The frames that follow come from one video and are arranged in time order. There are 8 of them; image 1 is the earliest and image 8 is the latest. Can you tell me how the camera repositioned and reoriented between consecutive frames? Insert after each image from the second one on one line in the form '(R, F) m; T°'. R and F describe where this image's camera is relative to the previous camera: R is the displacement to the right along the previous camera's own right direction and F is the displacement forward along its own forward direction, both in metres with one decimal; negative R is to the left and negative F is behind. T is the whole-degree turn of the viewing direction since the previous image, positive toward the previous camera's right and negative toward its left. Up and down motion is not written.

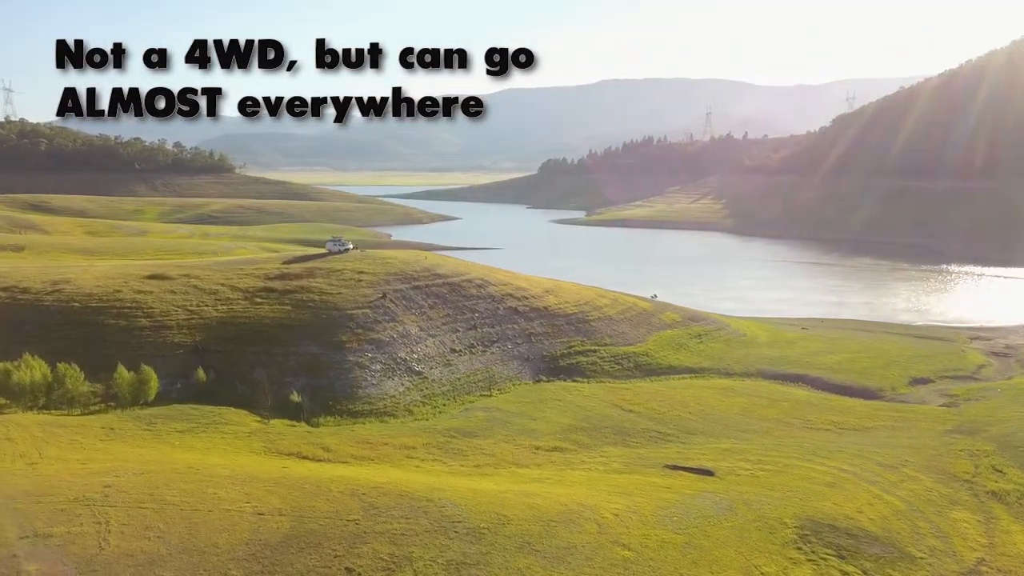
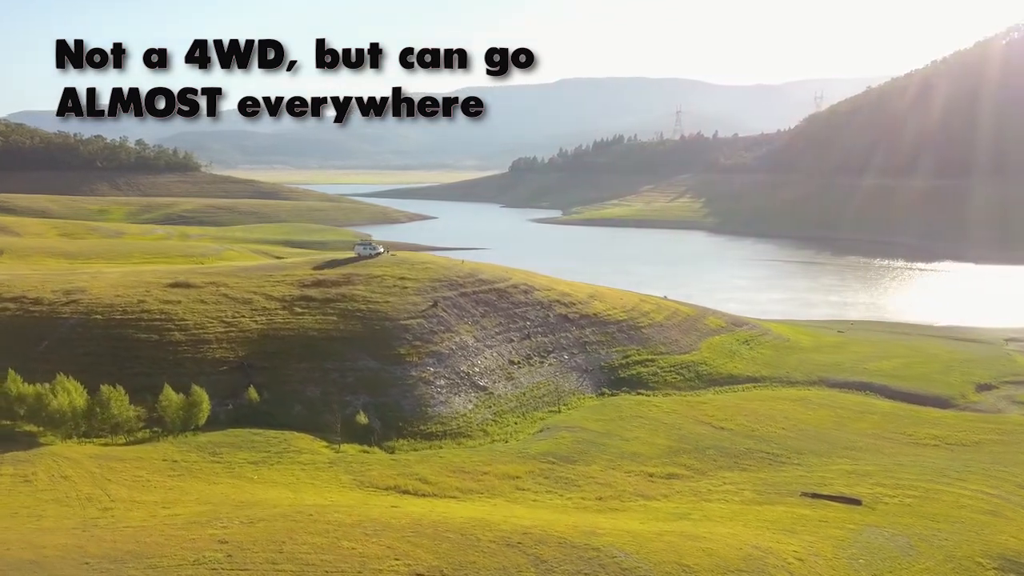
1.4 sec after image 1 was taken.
(-4.8, +2.8) m; +3°
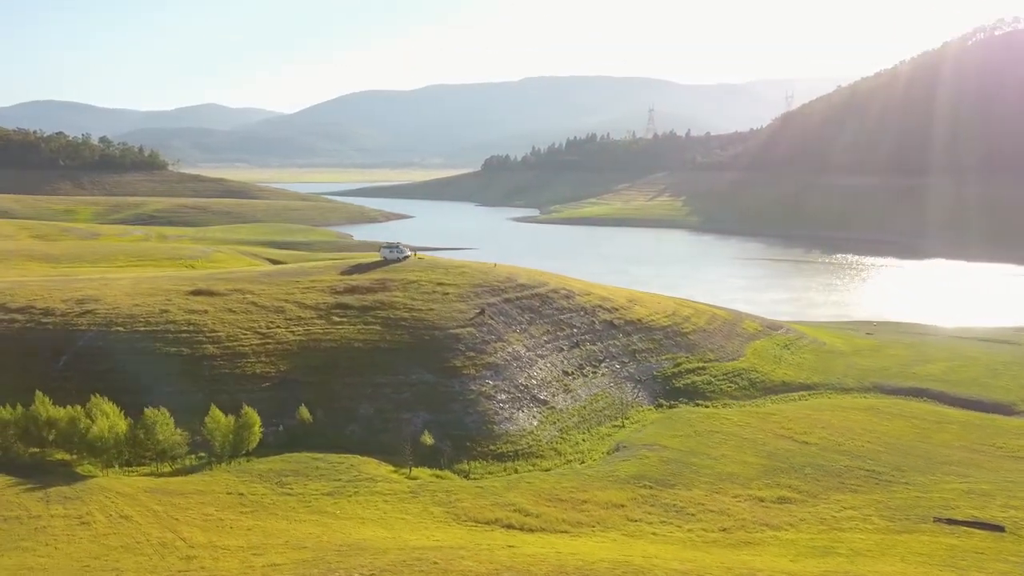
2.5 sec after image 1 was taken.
(-4.0, +2.4) m; +2°
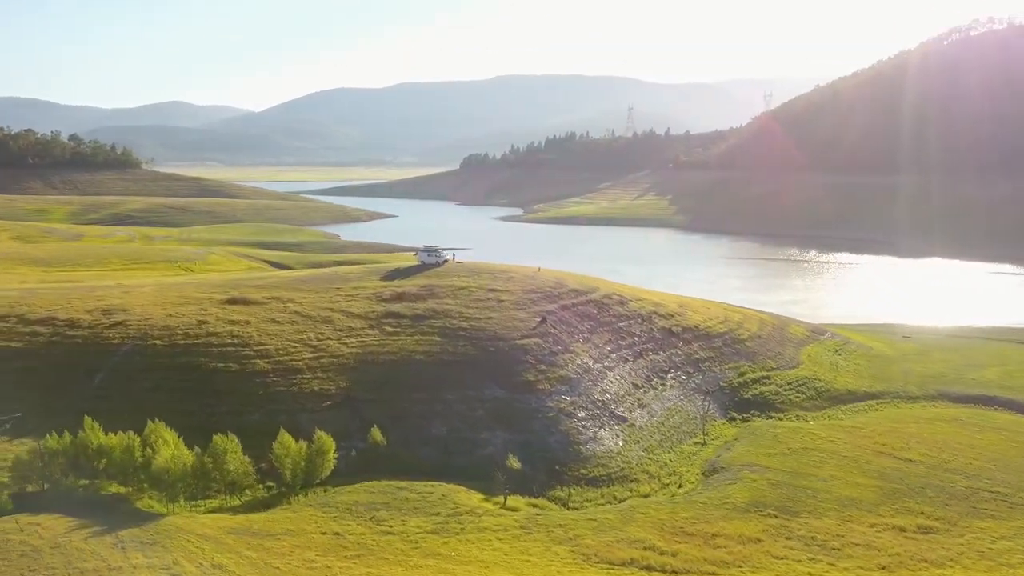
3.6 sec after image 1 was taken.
(-4.0, +2.4) m; +2°
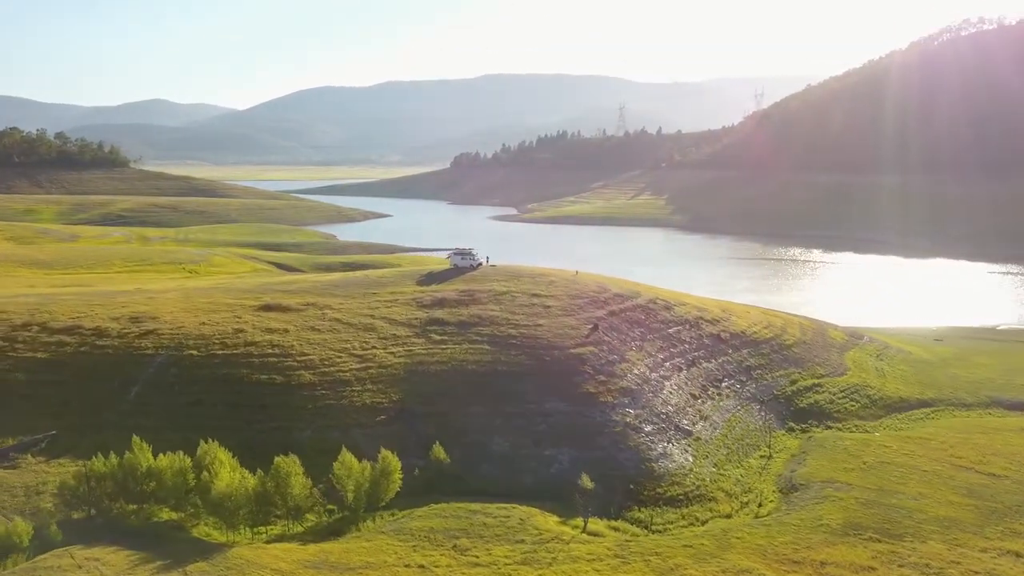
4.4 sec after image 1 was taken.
(-2.6, +1.6) m; +1°
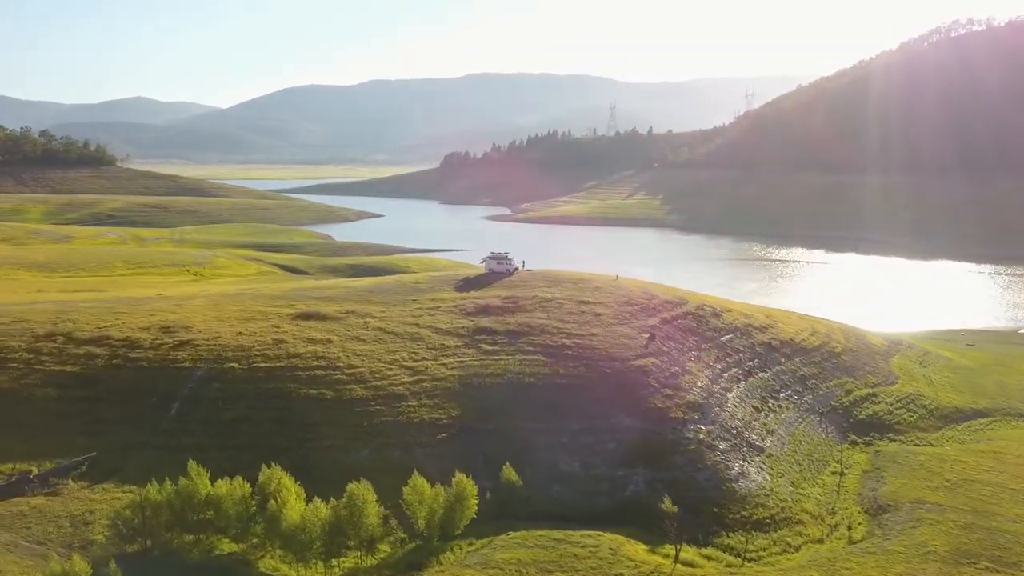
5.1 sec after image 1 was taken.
(-2.7, +1.6) m; +1°
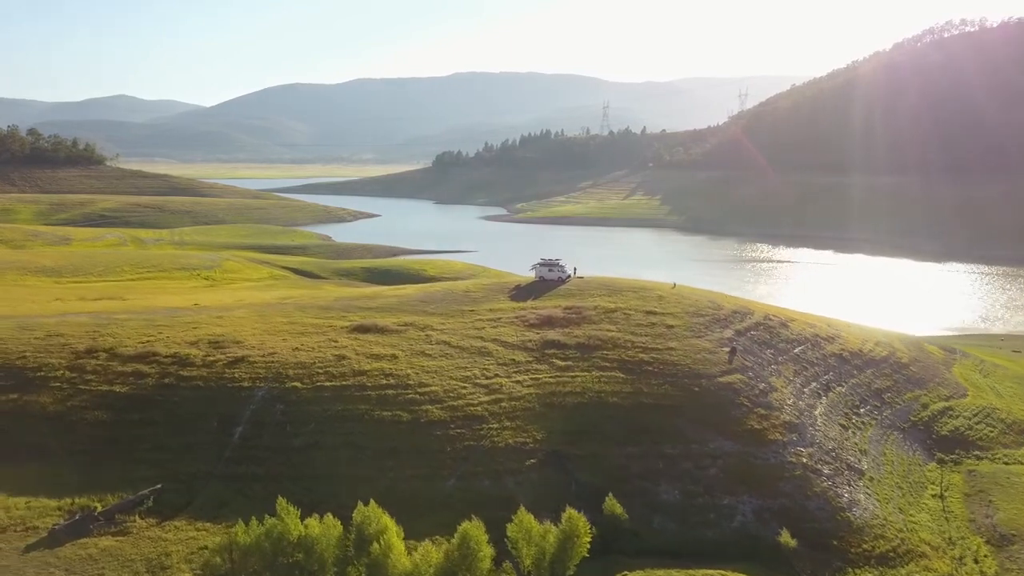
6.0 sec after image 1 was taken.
(-3.1, +1.9) m; +1°
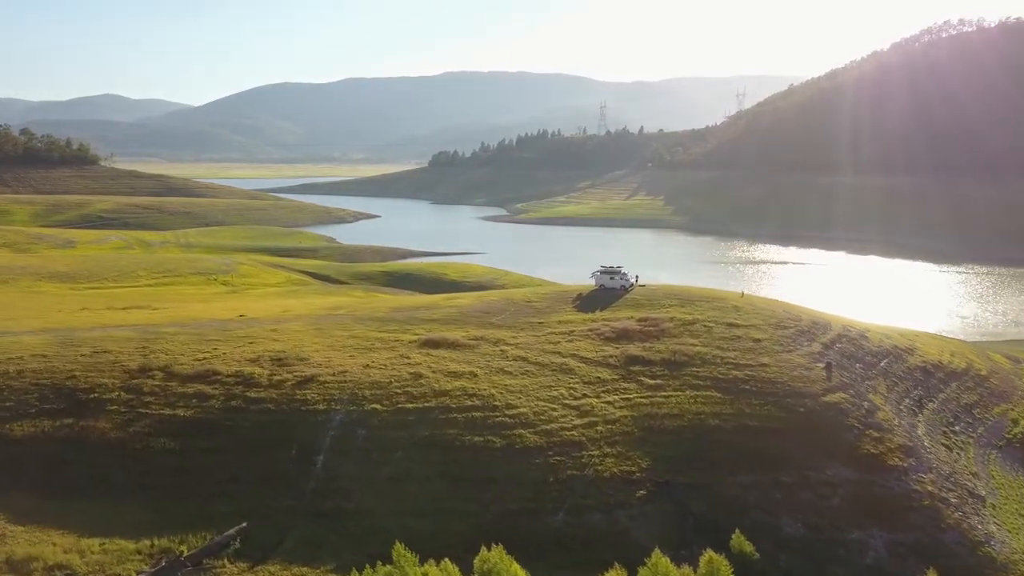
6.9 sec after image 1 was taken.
(-3.2, +1.9) m; +1°
